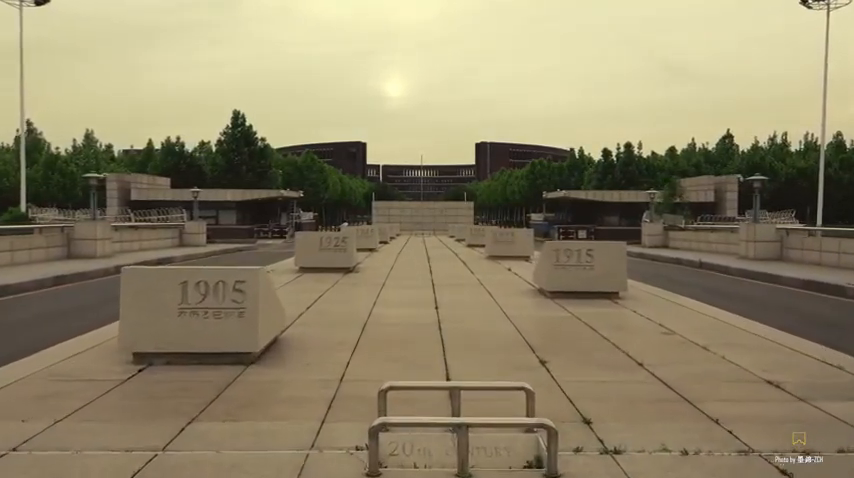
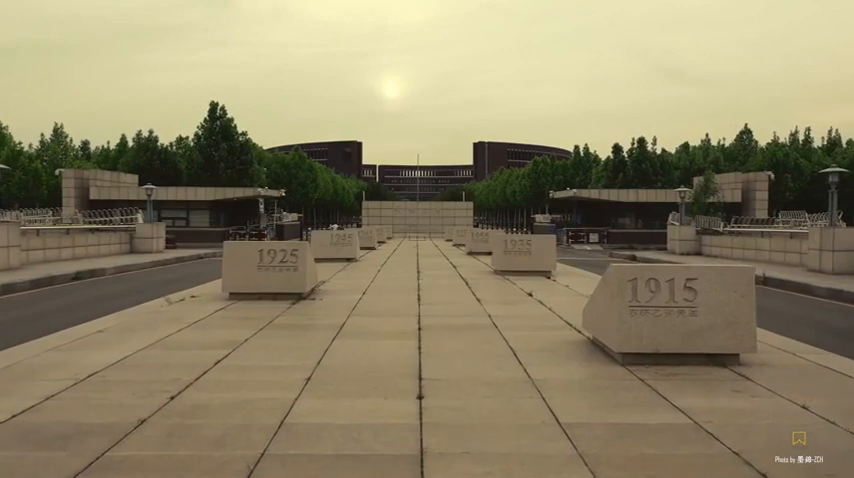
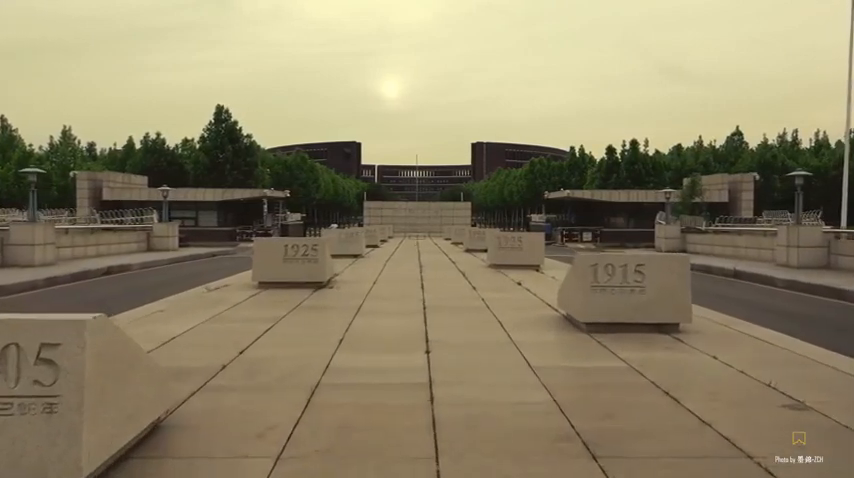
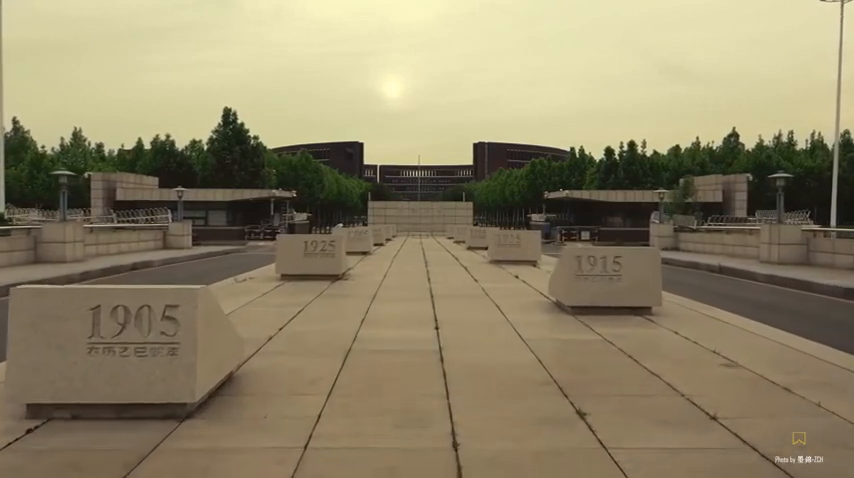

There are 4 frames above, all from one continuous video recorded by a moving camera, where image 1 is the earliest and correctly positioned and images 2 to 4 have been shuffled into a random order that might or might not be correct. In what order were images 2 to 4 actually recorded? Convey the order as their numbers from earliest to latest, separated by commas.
4, 3, 2
